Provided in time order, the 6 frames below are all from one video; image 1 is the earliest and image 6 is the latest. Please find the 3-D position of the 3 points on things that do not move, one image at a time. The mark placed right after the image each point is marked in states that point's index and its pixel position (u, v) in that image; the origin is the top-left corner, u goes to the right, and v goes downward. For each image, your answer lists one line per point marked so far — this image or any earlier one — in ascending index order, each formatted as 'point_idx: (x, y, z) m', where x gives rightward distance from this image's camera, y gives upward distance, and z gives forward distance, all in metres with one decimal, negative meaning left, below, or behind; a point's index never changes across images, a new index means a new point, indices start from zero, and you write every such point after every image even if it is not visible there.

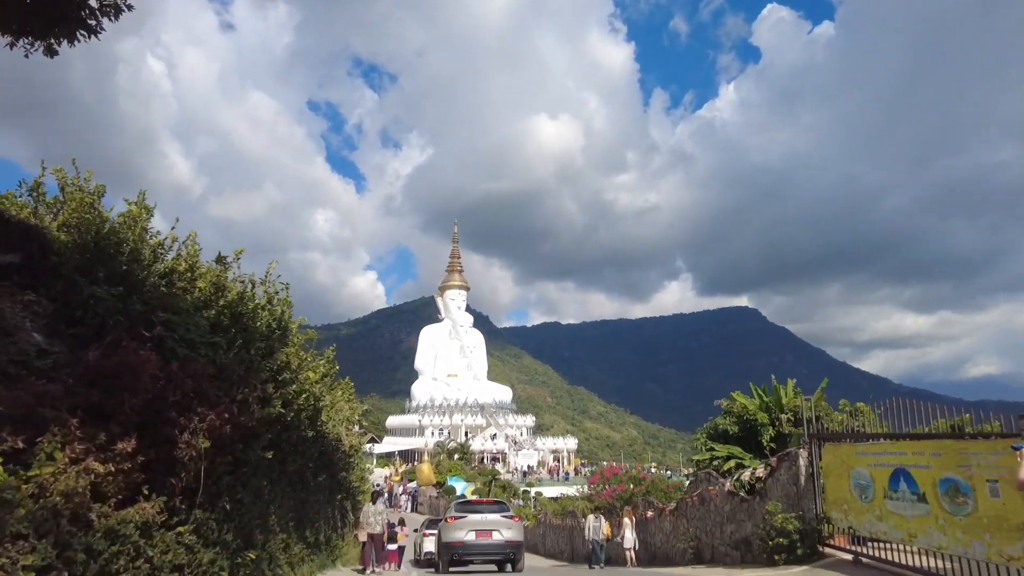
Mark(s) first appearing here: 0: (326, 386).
0: (-3.1, -1.7, +11.7) m
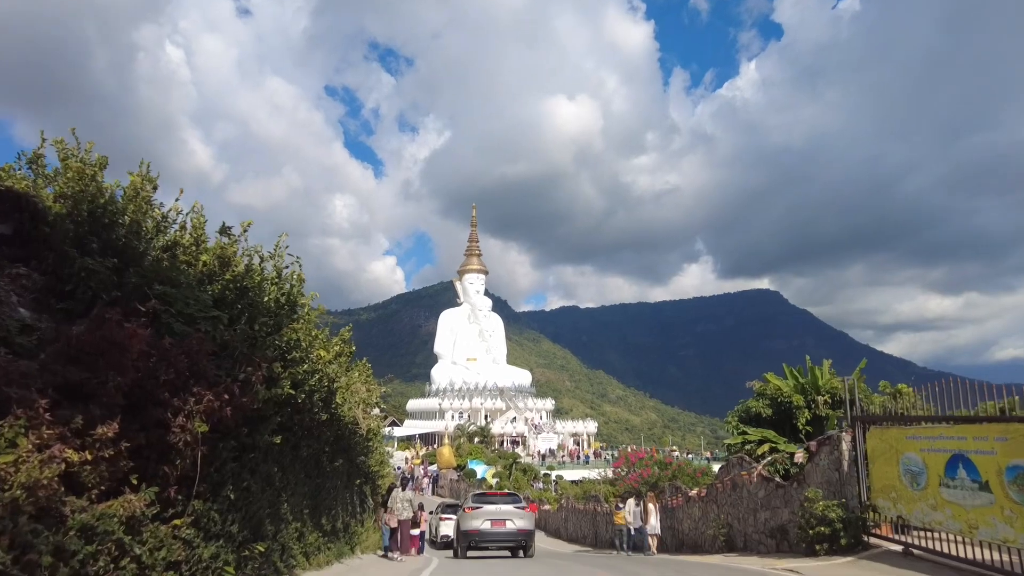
0: (-2.7, -1.3, +11.1) m
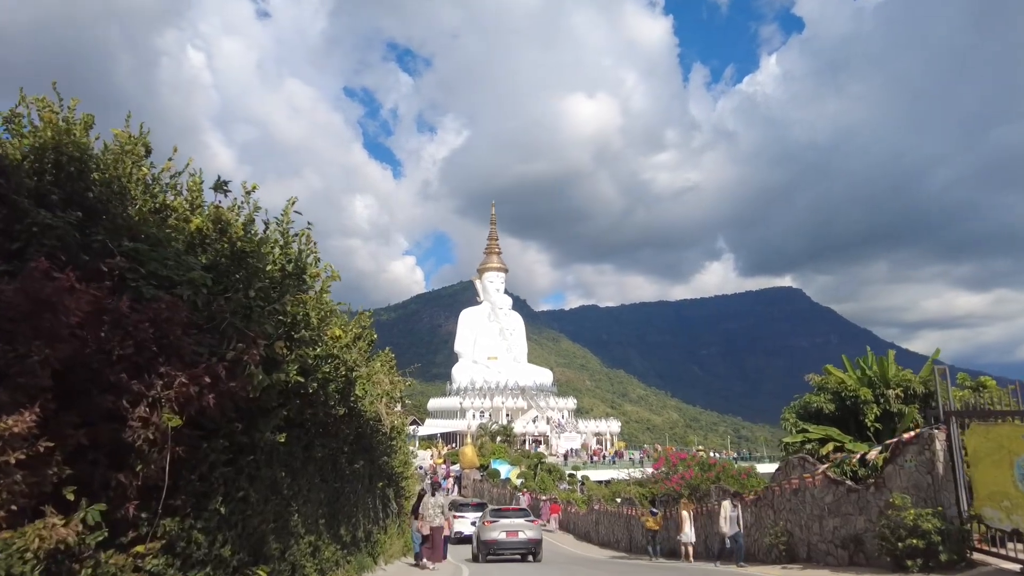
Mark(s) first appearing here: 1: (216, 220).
0: (-2.1, -0.9, +9.6) m
1: (-3.0, +0.7, +7.1) m
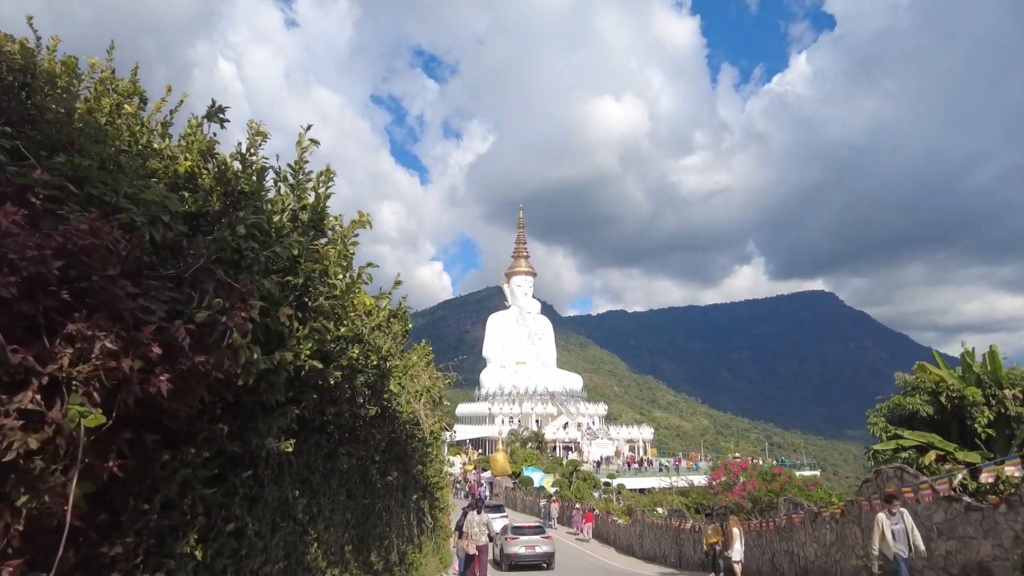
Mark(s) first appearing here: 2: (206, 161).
0: (-1.3, -0.6, +7.8) m
1: (-2.3, +1.0, +5.3) m
2: (-2.4, +1.0, +5.4) m
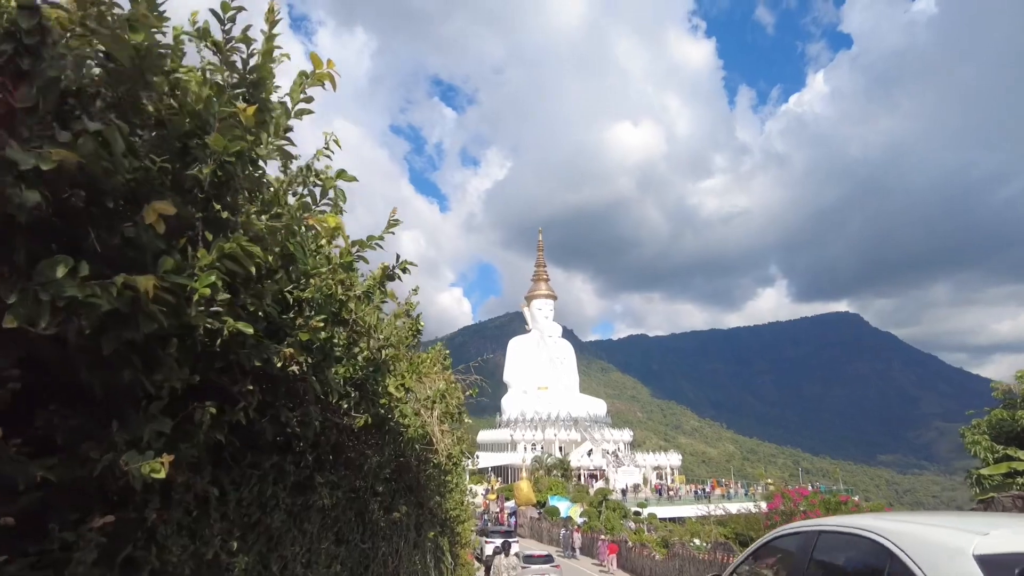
0: (-1.0, -0.3, +5.8) m
1: (-2.1, +1.4, +3.4) m
2: (-2.1, +1.3, +3.4) m
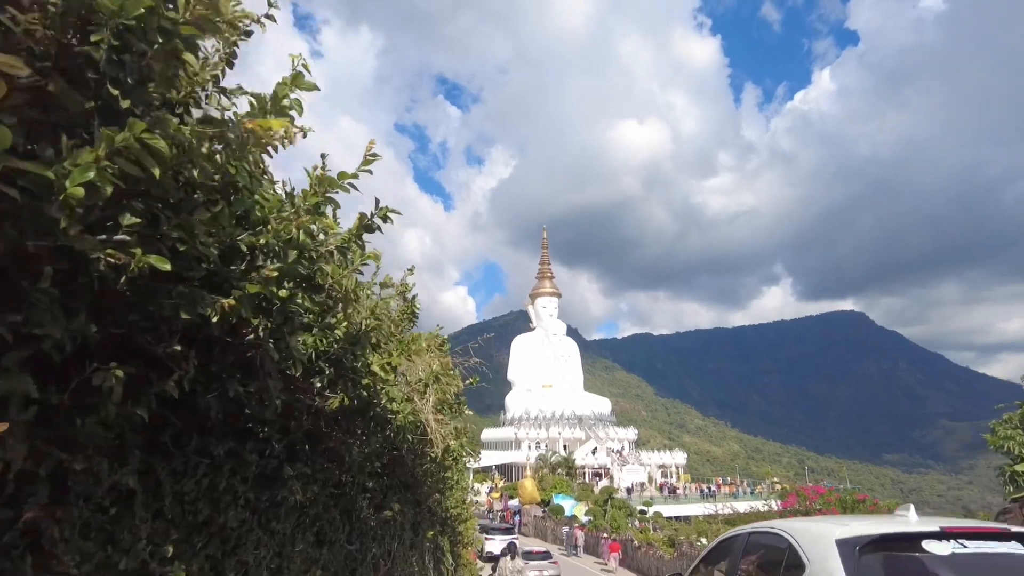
0: (-0.9, -0.1, +5.1) m
1: (-2.1, +1.6, +2.7) m
2: (-2.1, +1.5, +2.7) m
